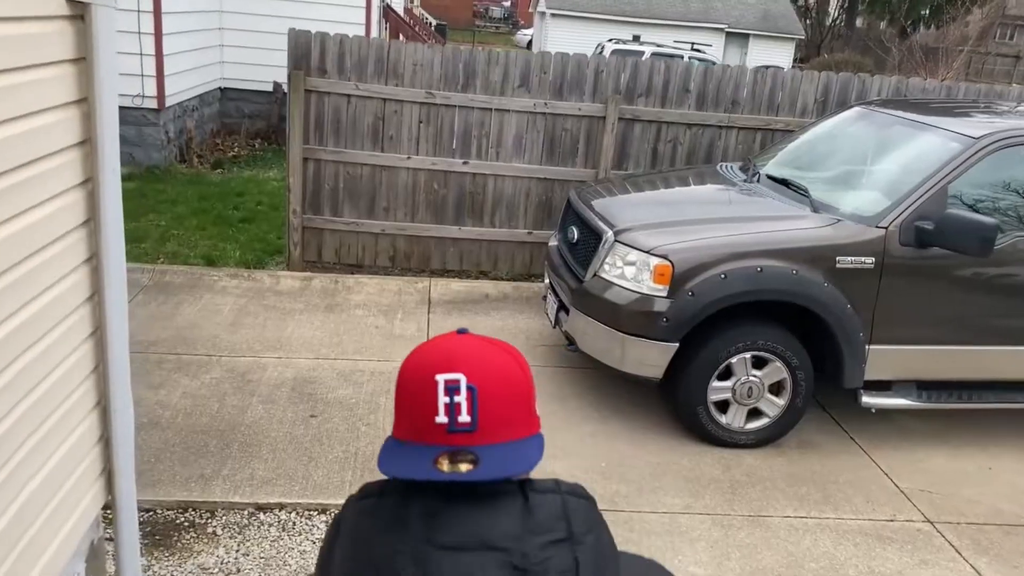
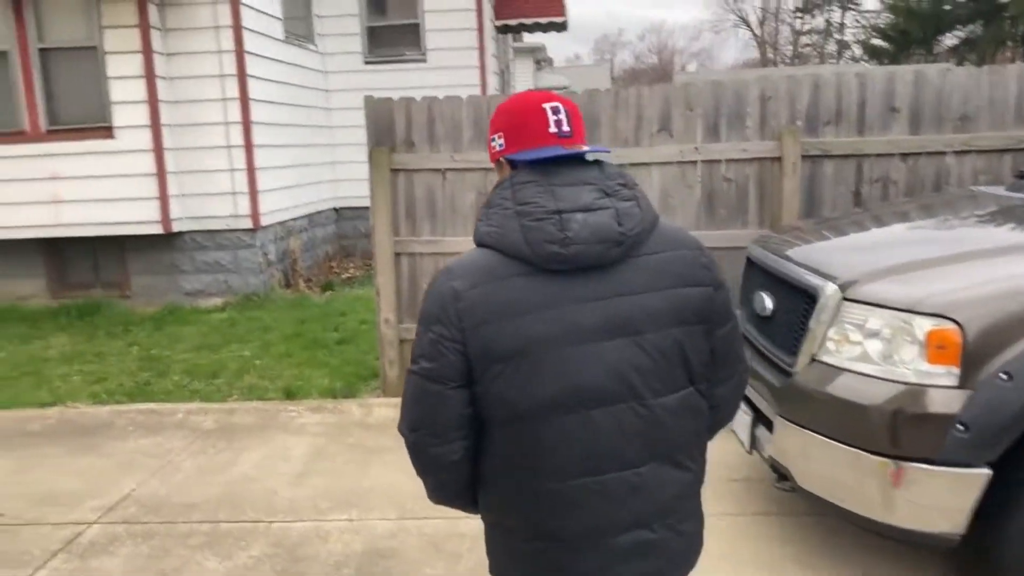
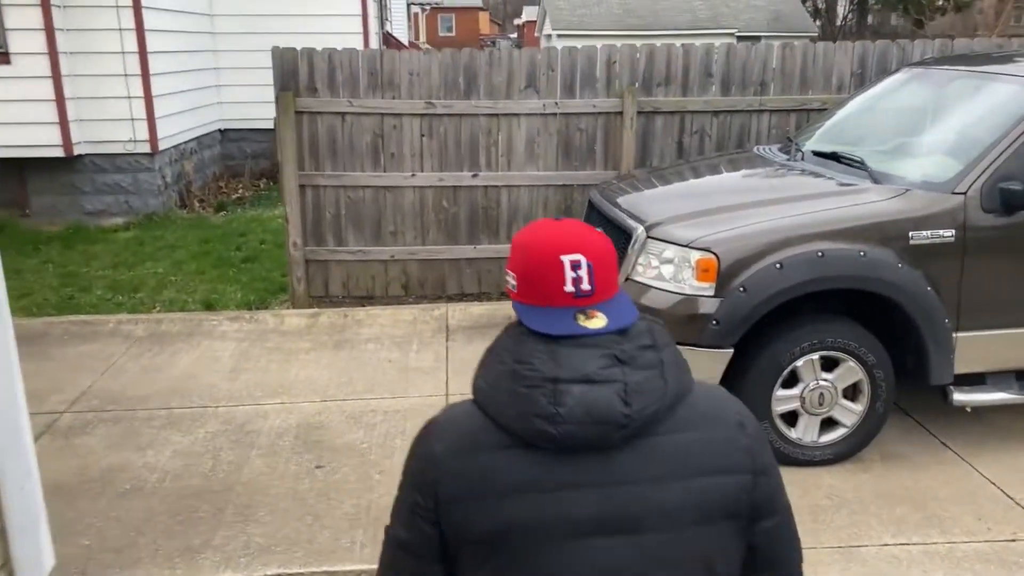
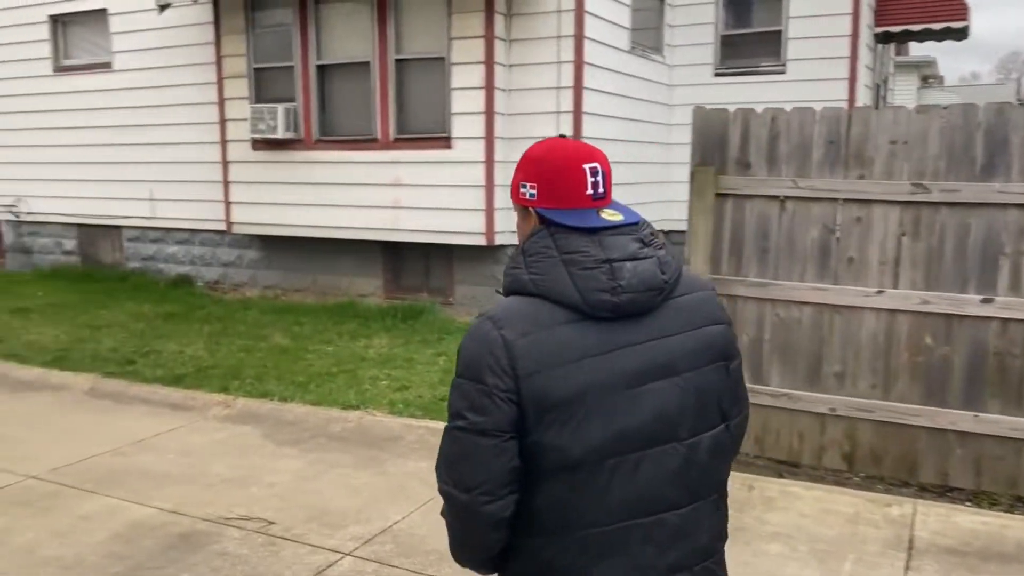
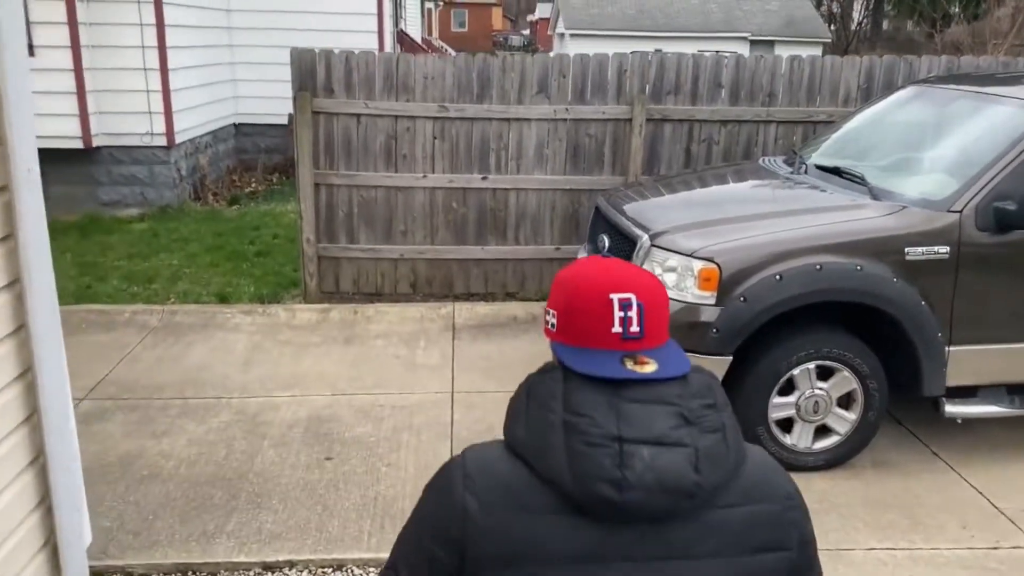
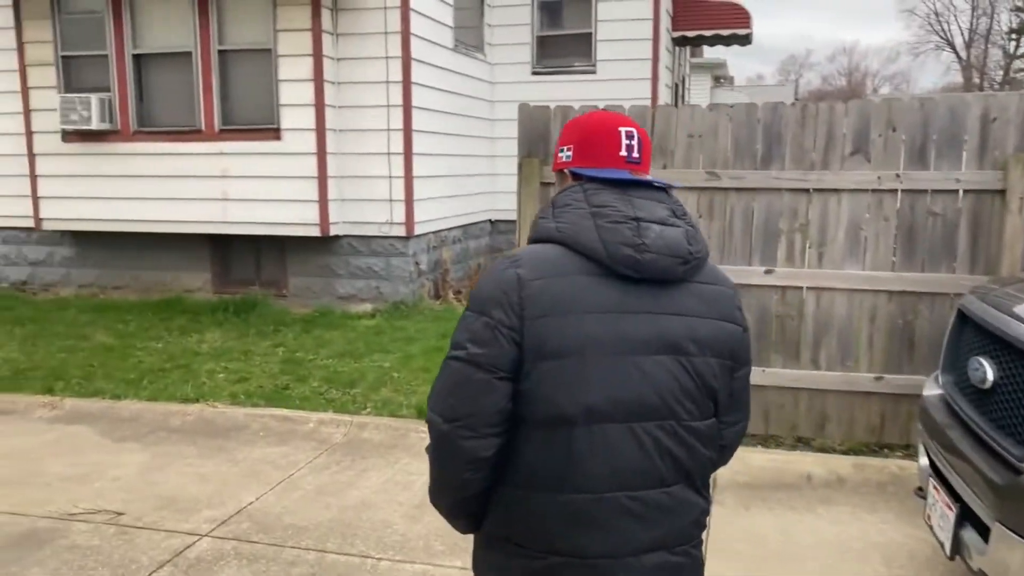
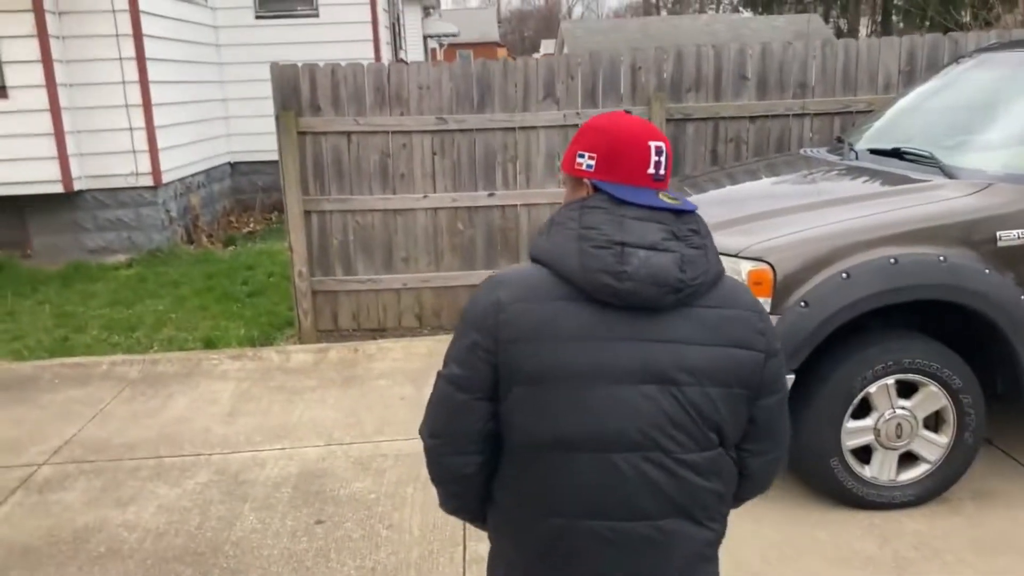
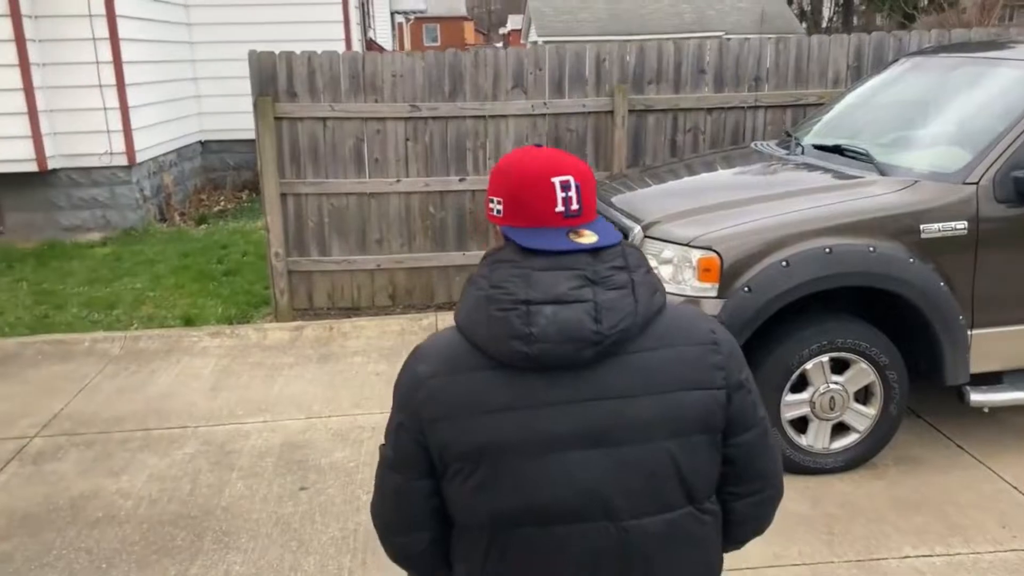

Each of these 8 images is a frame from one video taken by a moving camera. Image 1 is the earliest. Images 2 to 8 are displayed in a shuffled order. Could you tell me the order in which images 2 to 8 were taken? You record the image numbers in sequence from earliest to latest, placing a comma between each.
5, 3, 8, 7, 2, 6, 4
